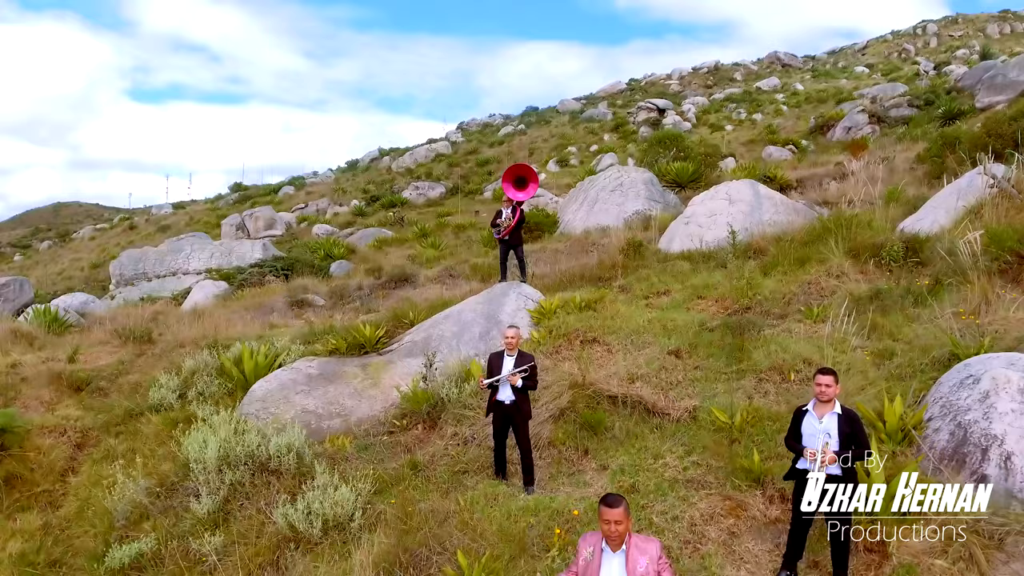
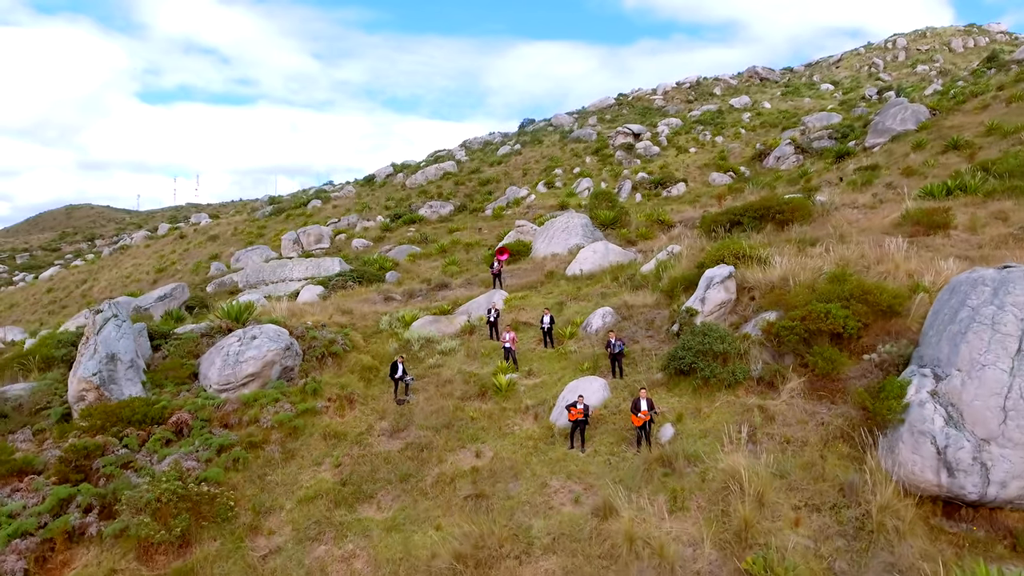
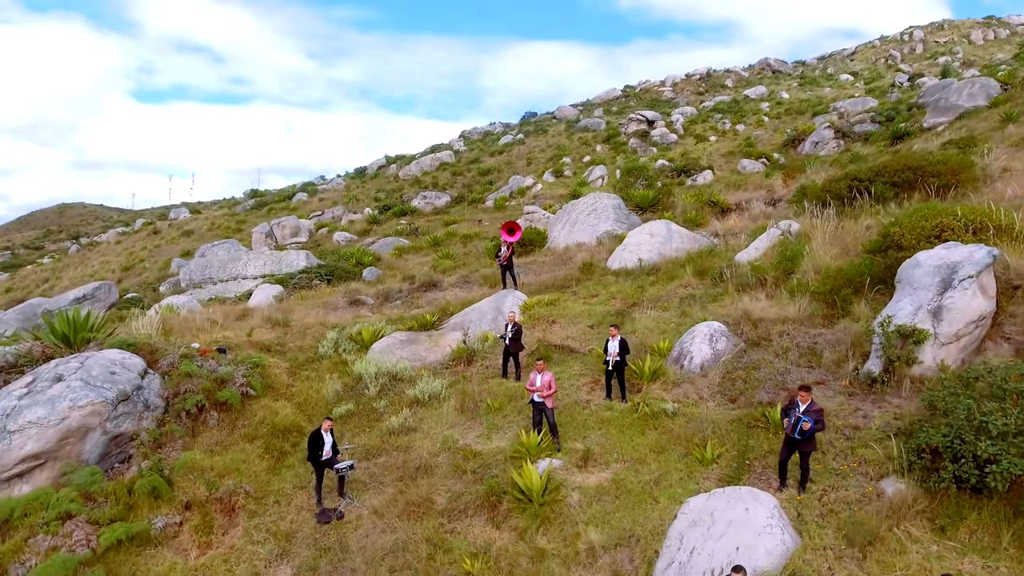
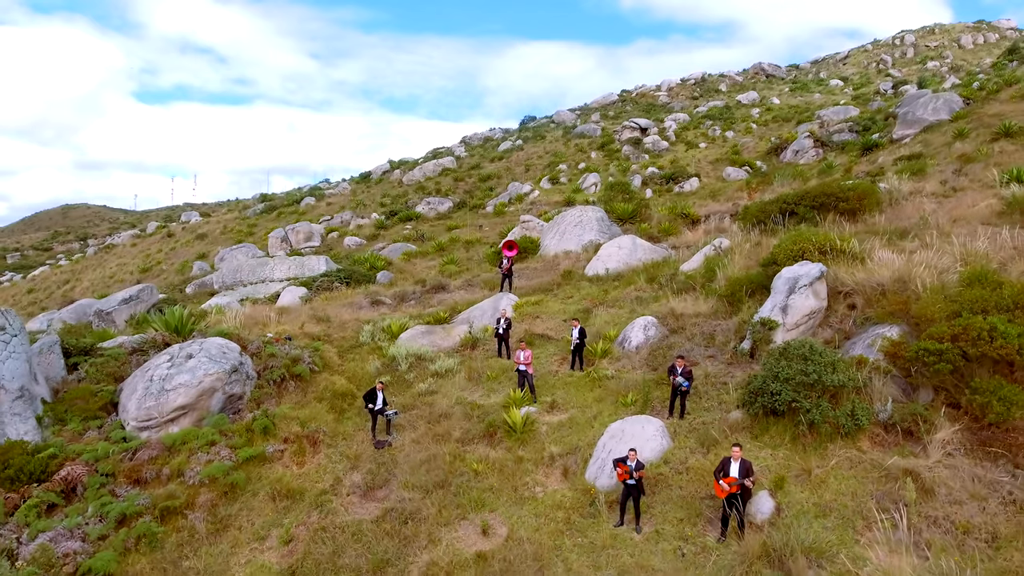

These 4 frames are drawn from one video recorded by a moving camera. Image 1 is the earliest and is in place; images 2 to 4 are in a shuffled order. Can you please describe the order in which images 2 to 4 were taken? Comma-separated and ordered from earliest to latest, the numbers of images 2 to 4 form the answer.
3, 4, 2
